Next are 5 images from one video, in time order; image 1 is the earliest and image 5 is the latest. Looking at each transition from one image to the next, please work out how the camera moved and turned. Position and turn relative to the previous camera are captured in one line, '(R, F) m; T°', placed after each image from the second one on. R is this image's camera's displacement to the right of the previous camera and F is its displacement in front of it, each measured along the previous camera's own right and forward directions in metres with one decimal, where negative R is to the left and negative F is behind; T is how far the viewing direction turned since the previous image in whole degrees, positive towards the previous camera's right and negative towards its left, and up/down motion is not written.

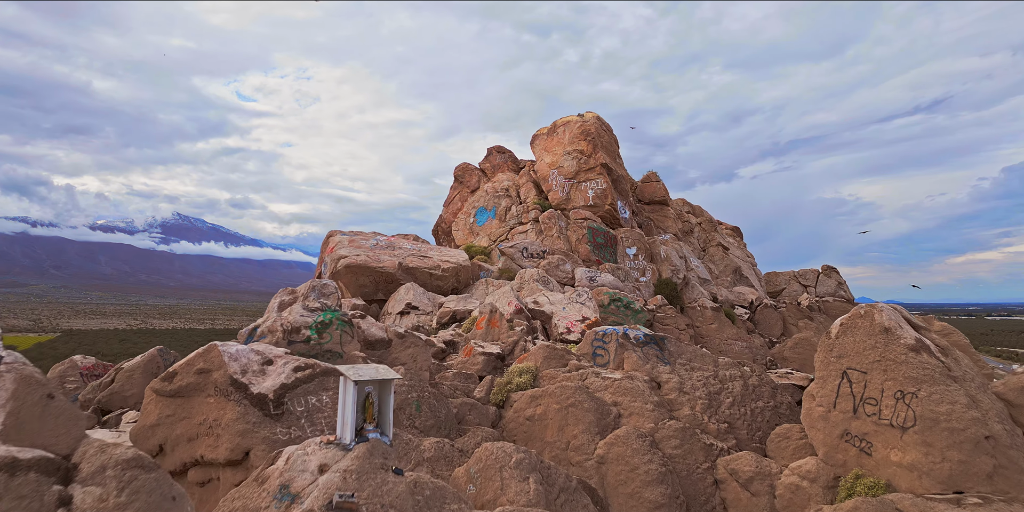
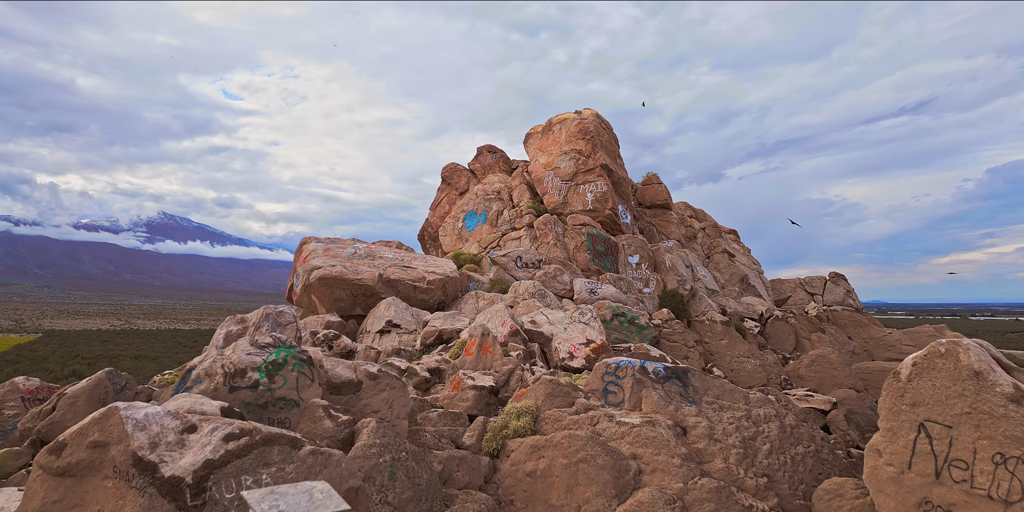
(-0.1, +1.7) m; +1°
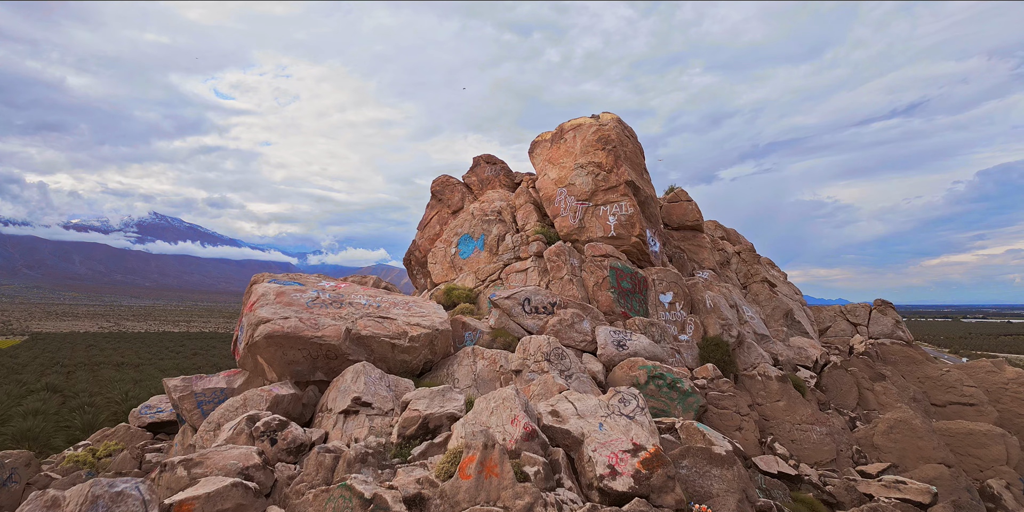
(-0.4, +3.7) m; +1°
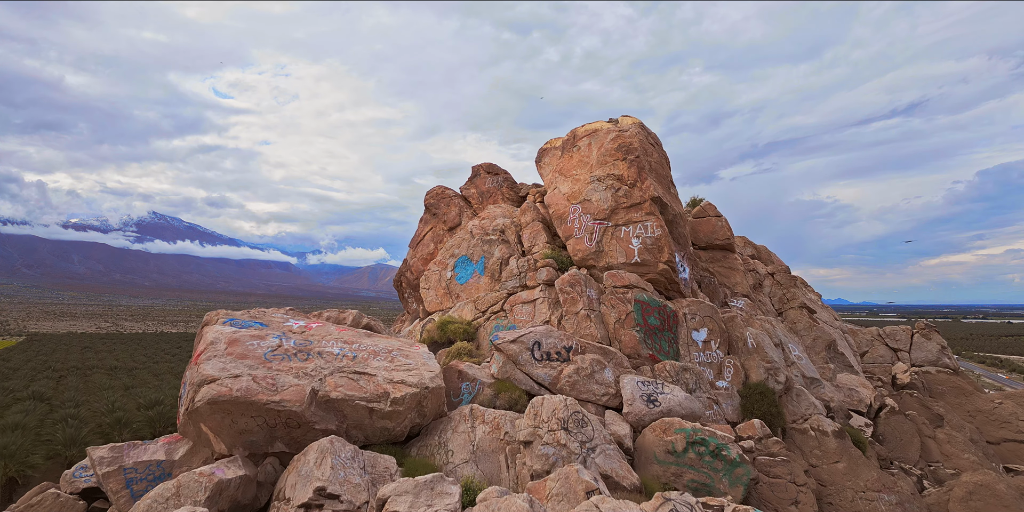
(-0.2, +2.4) m; 0°
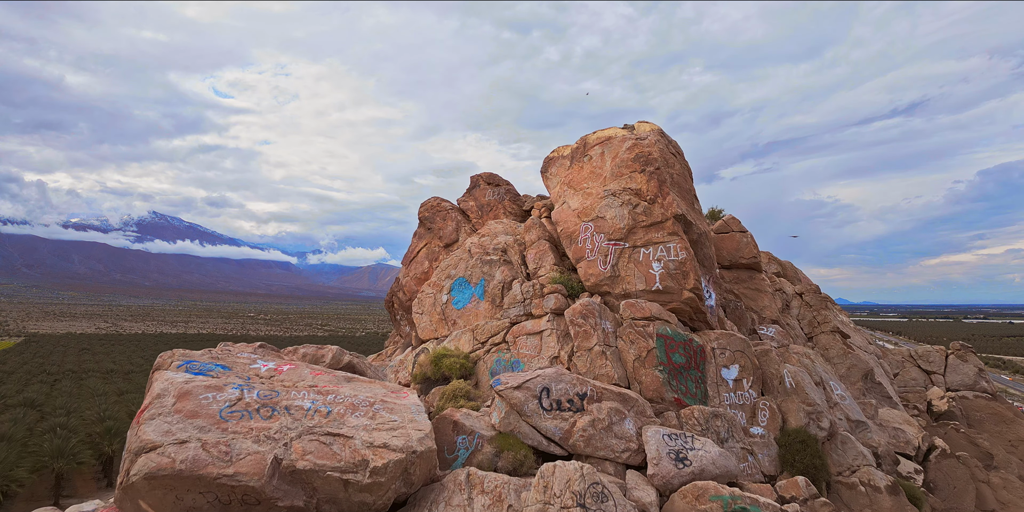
(-0.1, +1.7) m; 0°
